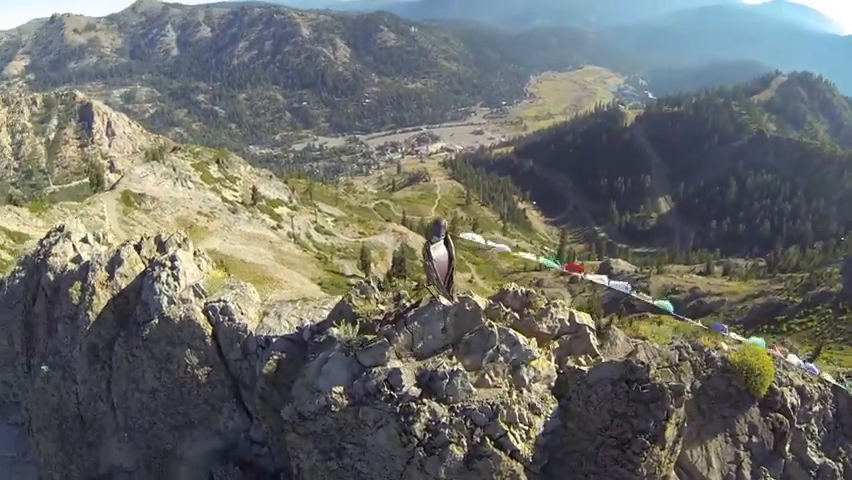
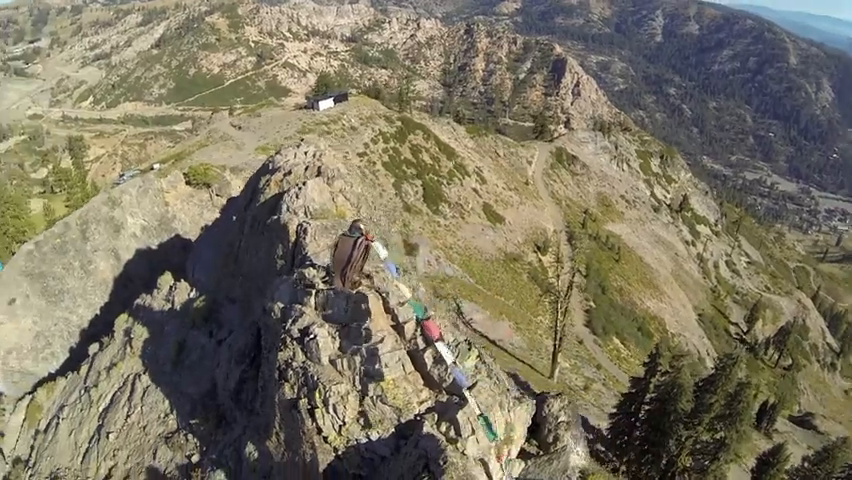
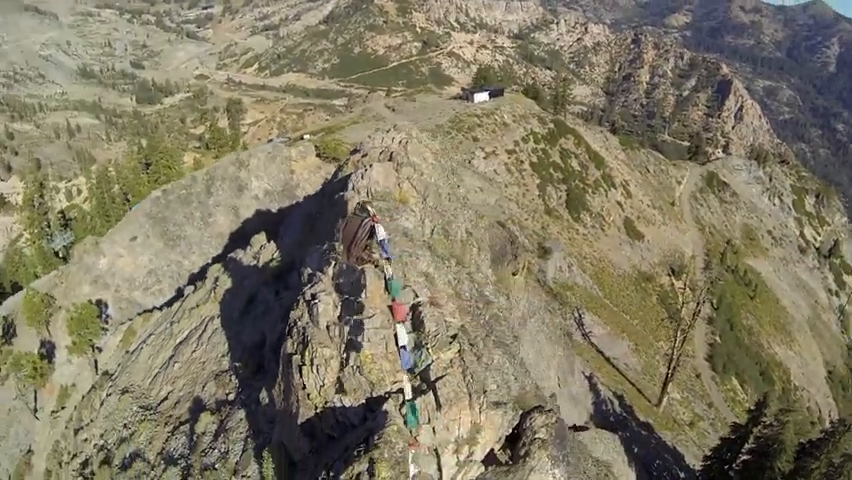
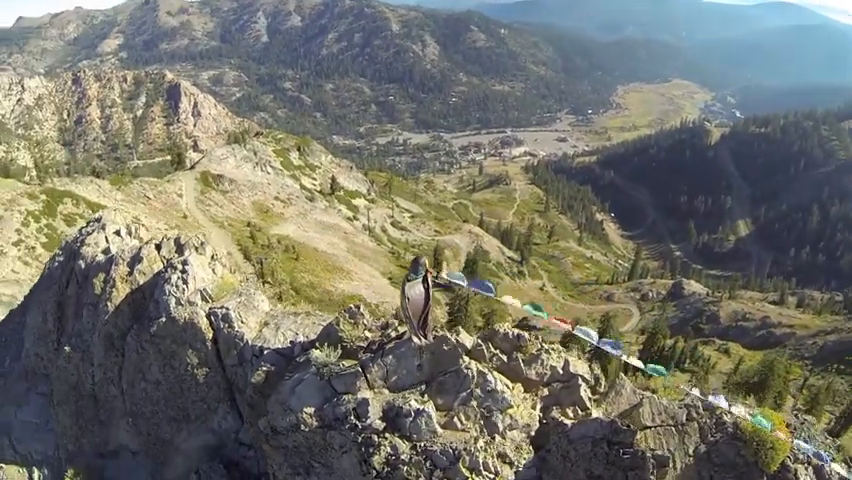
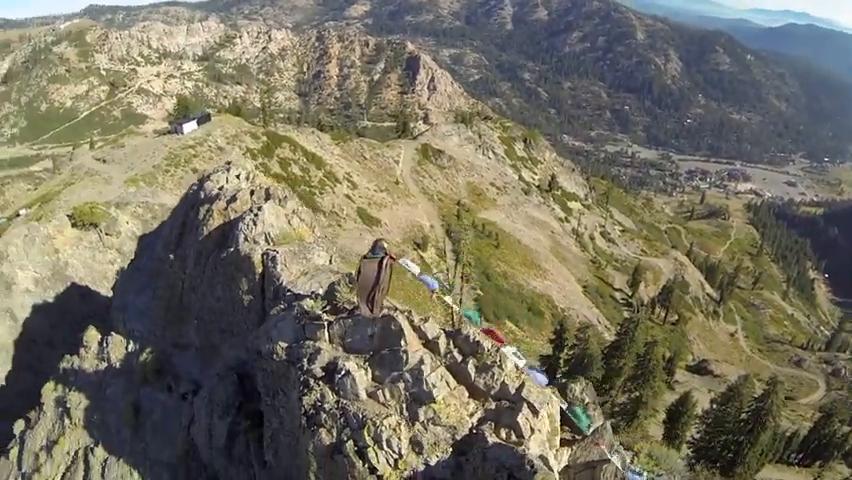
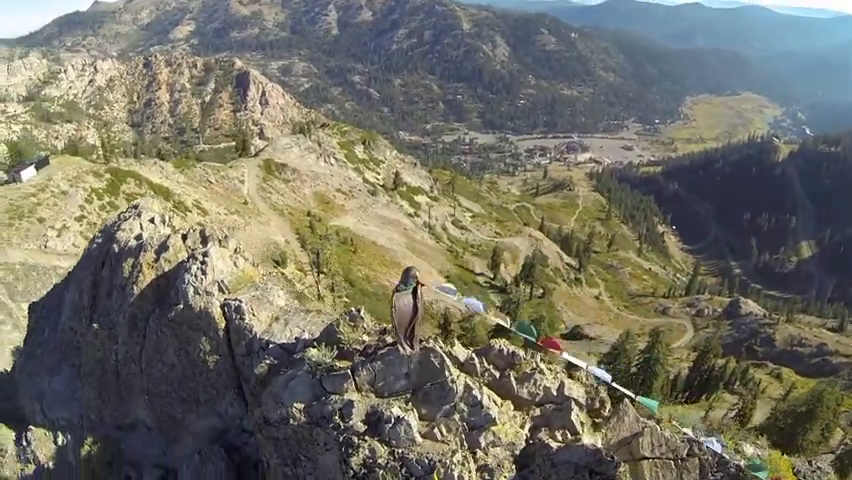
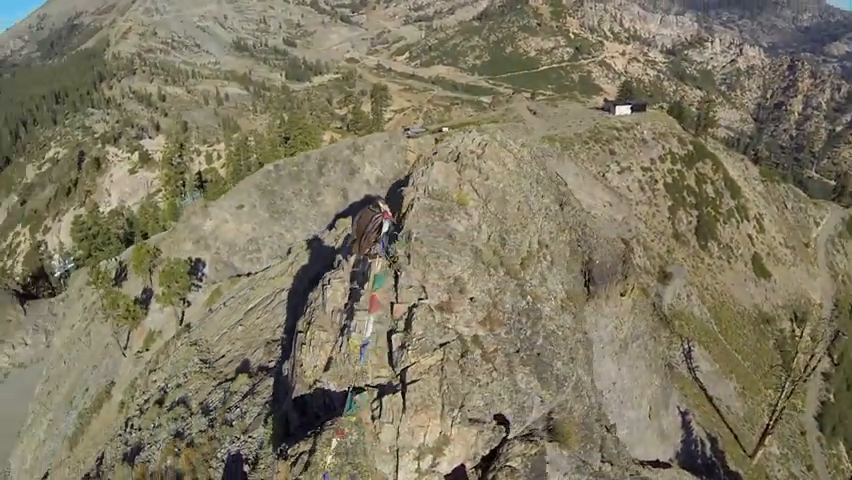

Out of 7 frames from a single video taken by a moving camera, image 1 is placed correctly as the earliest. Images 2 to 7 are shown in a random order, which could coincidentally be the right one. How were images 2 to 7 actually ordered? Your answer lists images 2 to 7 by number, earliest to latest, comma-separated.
4, 6, 5, 2, 3, 7
